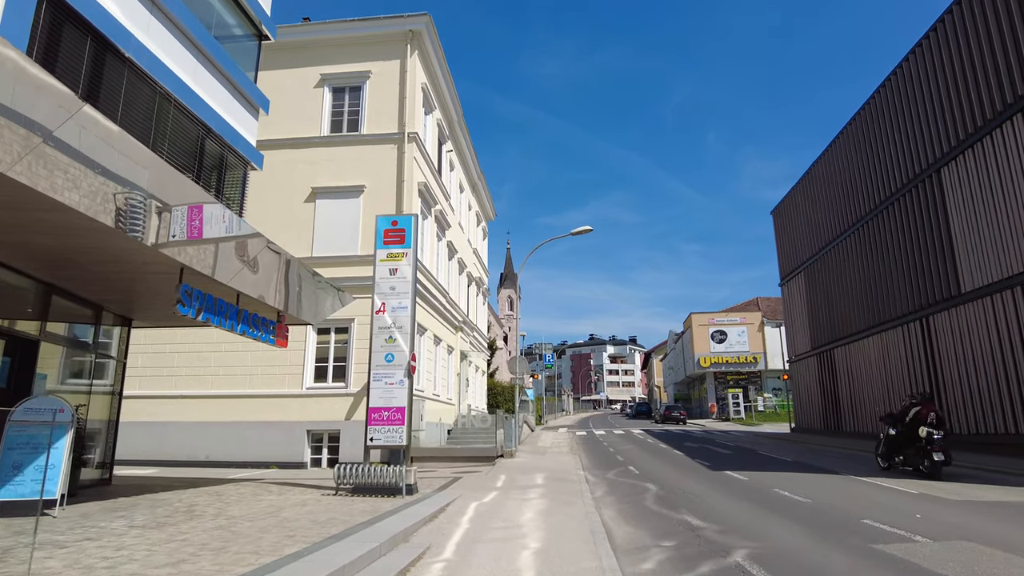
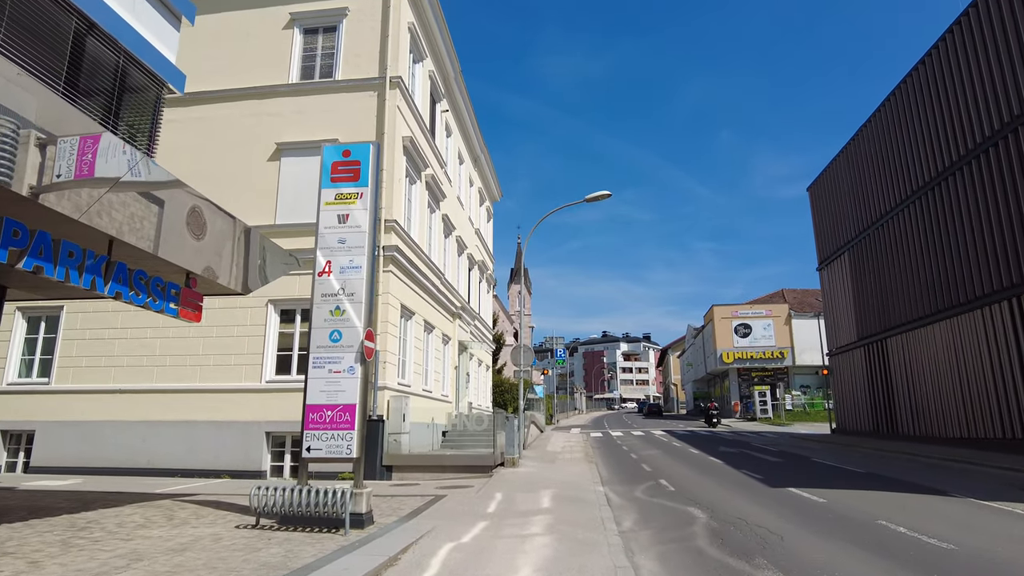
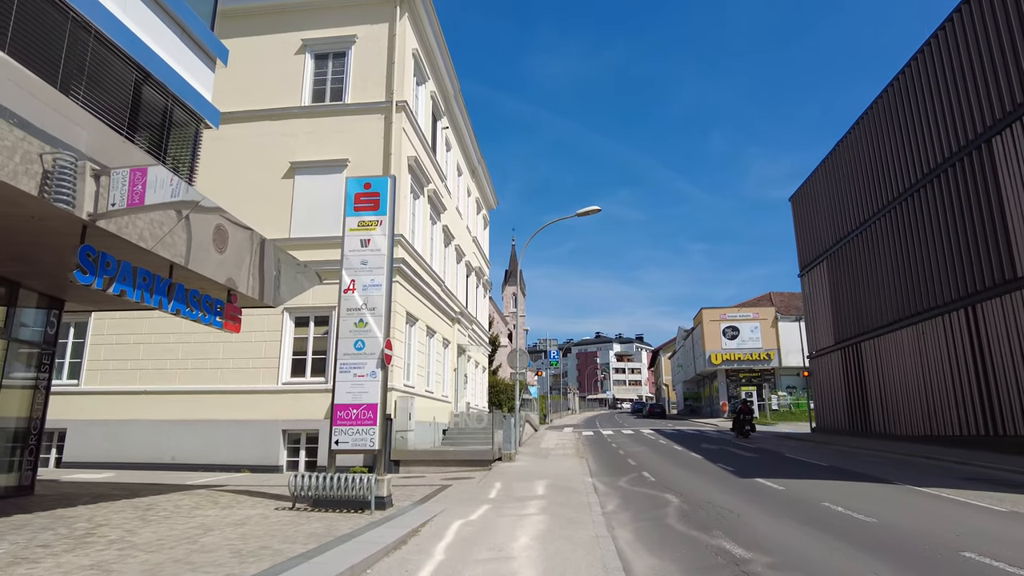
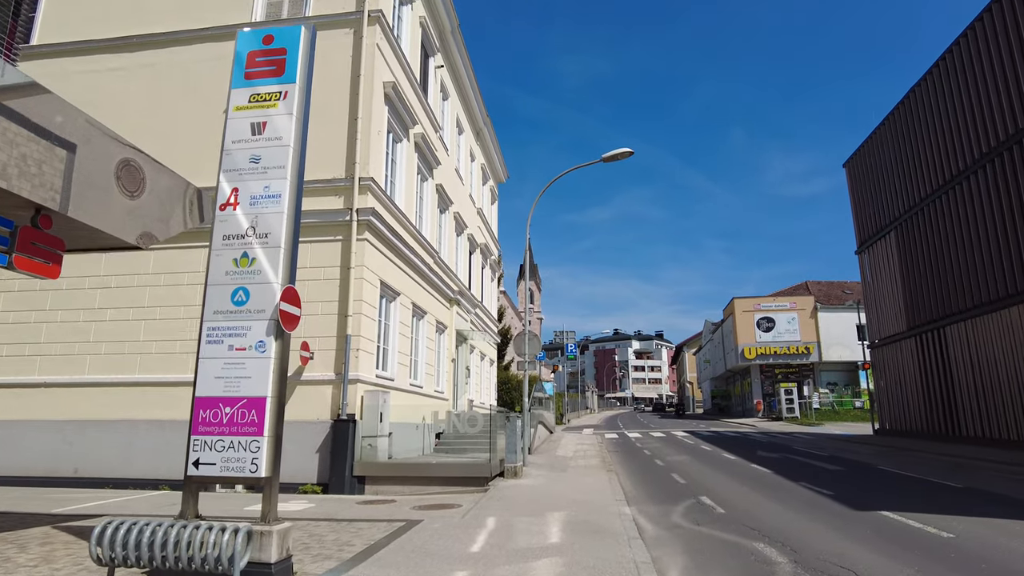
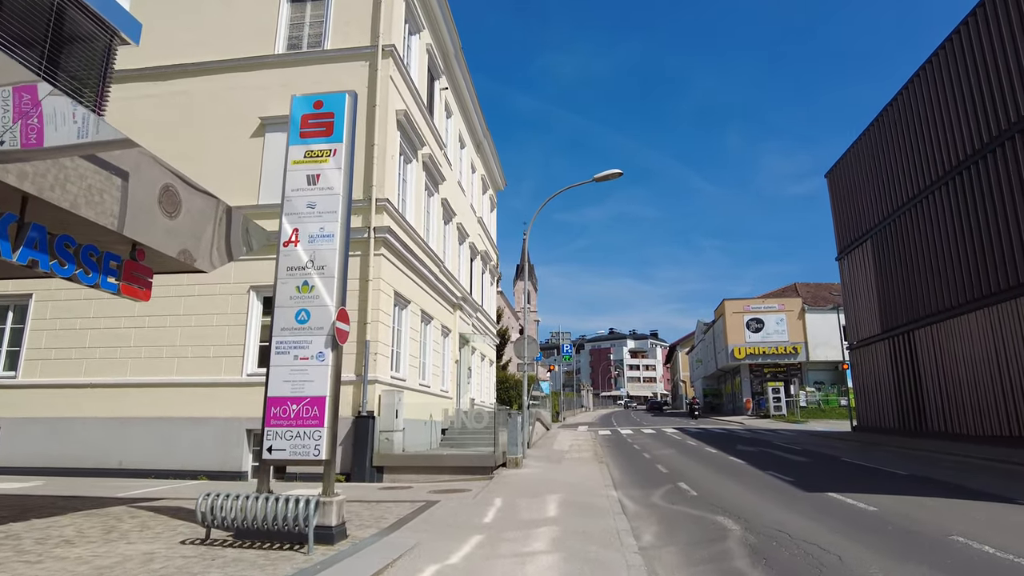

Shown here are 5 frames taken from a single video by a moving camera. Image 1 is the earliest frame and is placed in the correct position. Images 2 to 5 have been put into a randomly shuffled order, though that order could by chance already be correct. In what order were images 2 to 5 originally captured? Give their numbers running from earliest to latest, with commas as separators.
3, 2, 5, 4
